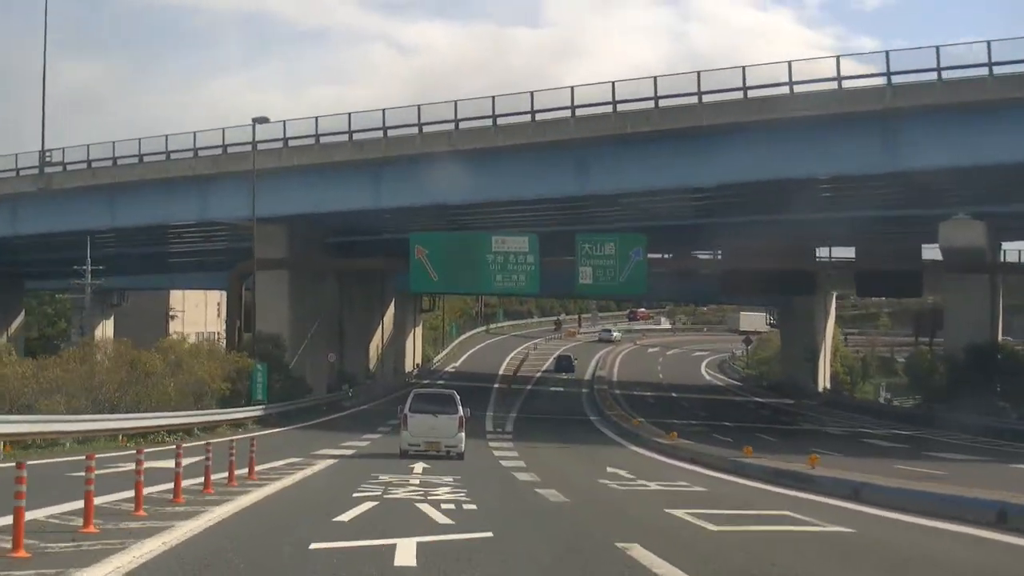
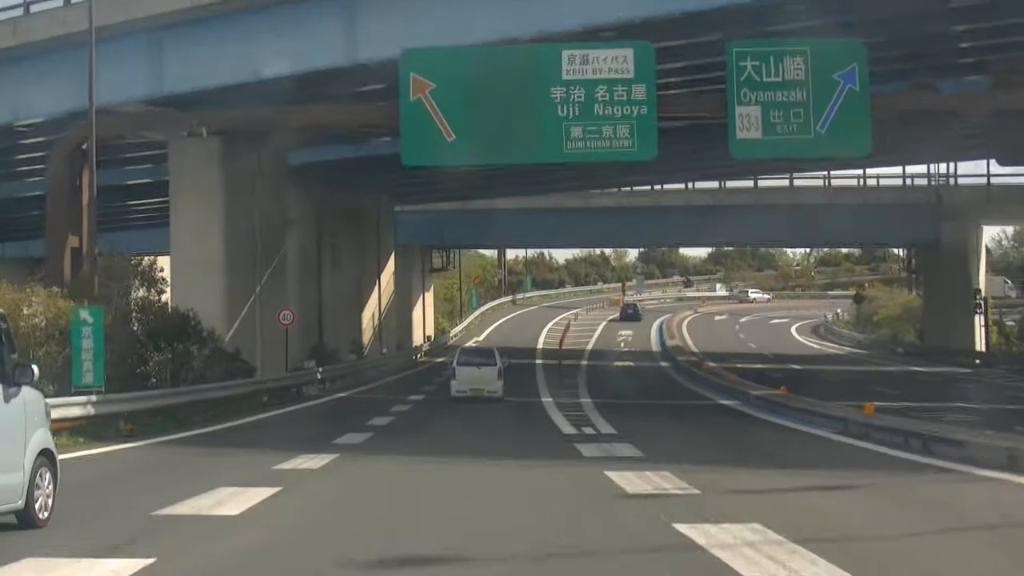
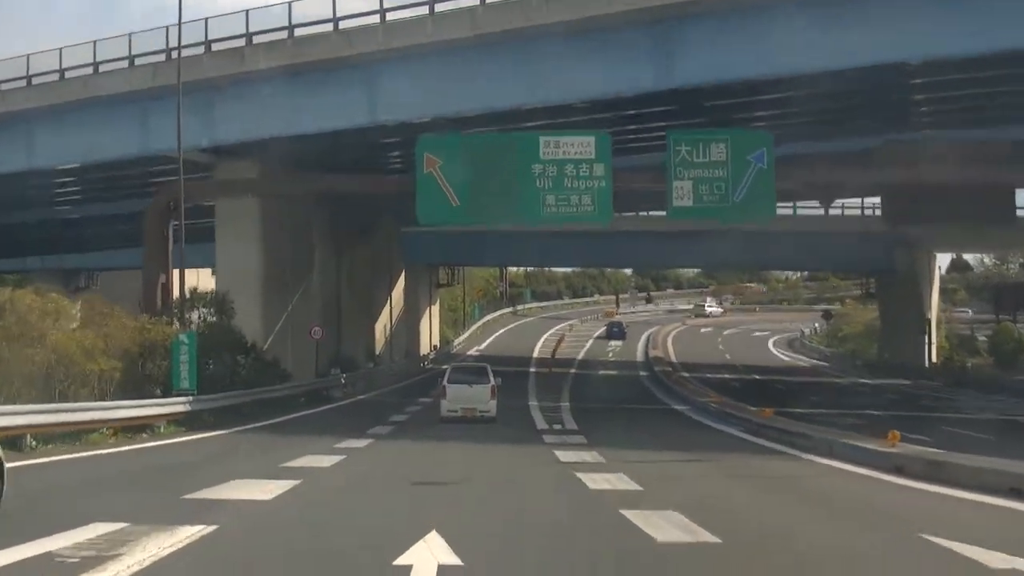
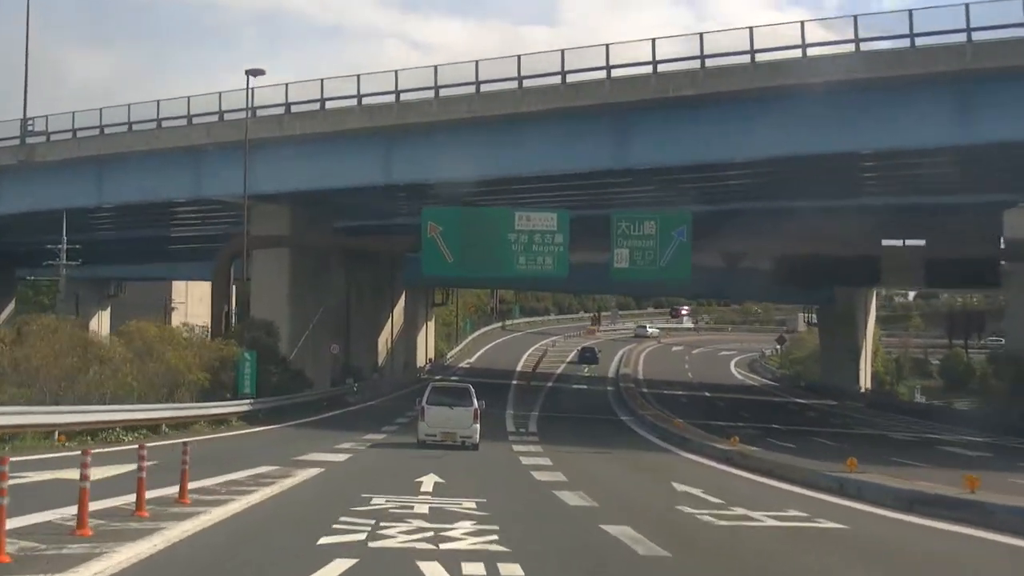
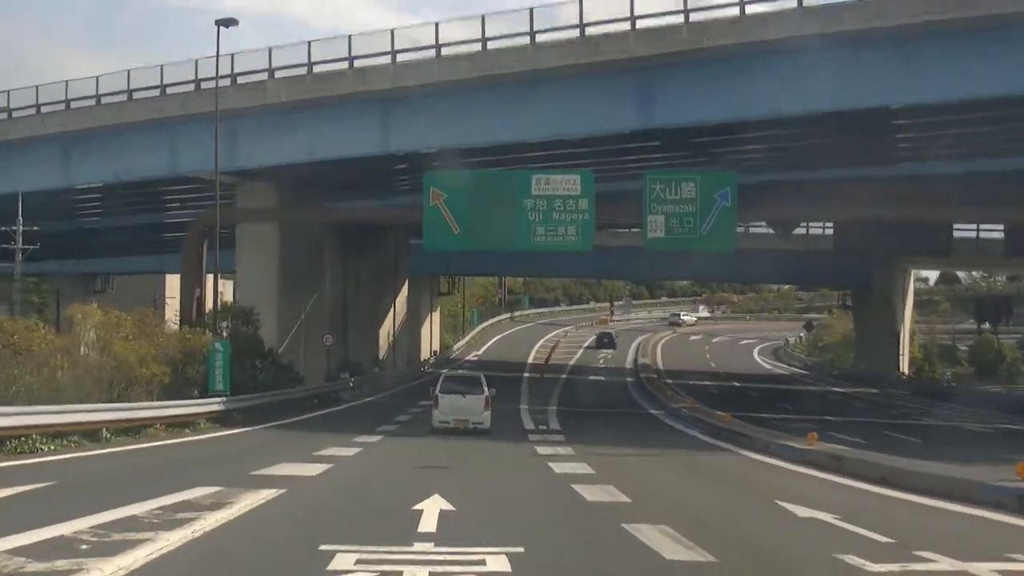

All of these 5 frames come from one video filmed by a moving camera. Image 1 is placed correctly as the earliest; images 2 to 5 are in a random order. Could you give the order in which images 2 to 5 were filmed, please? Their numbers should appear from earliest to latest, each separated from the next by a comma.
4, 5, 3, 2
